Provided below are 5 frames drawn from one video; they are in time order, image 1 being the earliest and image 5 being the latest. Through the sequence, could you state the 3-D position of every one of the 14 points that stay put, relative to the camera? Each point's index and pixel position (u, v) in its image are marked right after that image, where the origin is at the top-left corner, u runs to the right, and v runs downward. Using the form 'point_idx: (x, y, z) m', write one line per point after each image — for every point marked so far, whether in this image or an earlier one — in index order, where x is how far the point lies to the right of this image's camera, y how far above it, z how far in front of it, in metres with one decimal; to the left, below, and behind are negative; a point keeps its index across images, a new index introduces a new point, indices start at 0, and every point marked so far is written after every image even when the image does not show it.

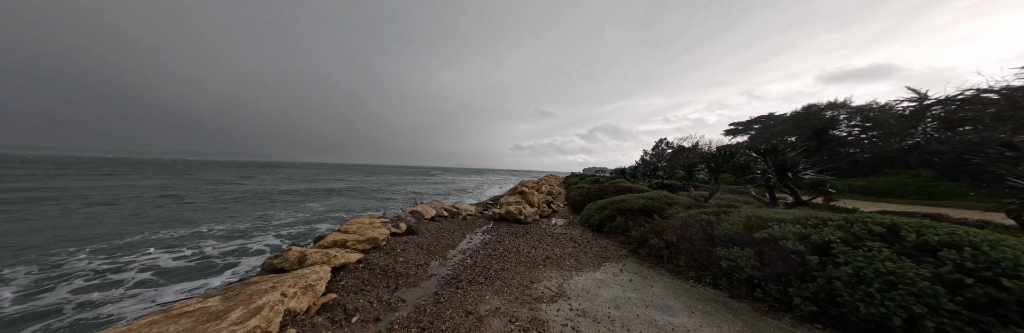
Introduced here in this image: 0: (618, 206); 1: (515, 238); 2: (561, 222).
0: (+4.8, -1.8, +9.5) m
1: (+0.1, -3.0, +8.6) m
2: (+2.9, -3.5, +12.3) m
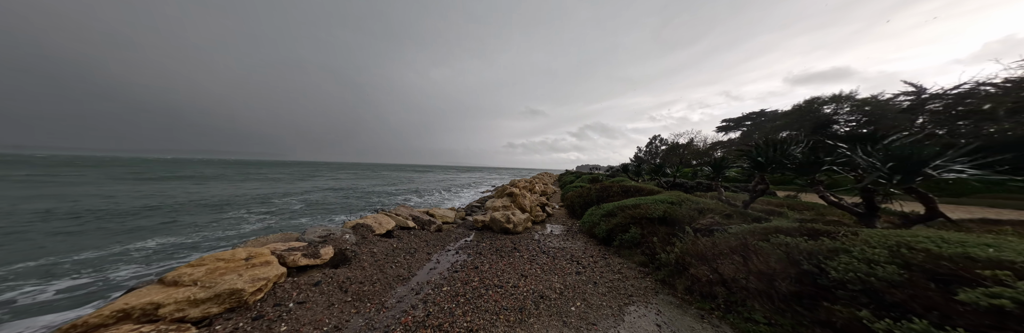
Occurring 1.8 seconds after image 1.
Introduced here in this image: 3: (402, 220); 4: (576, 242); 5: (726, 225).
0: (+4.2, -1.7, +7.5) m
1: (-0.4, -2.9, +6.5) m
2: (+2.3, -3.3, +10.3) m
3: (-4.4, -2.1, +8.0) m
4: (+2.6, -3.0, +8.3) m
5: (+5.5, -1.5, +5.3) m
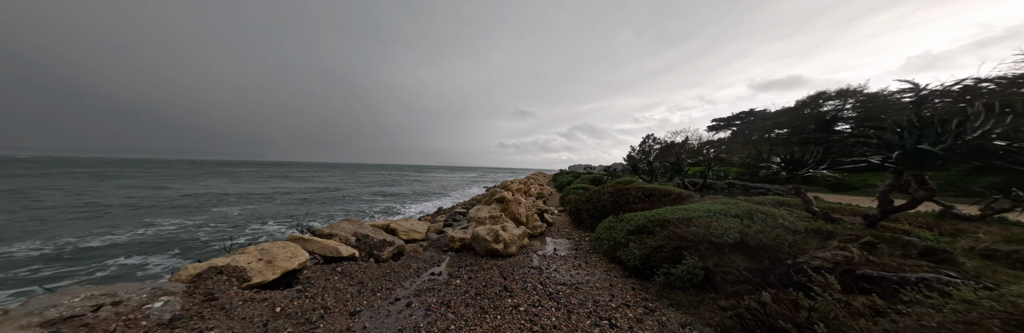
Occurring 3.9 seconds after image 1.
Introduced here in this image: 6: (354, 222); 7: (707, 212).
0: (+3.9, -1.6, +5.0) m
1: (-0.6, -2.8, +3.8) m
2: (+1.9, -3.2, +7.7) m
3: (-4.6, -2.1, +5.2) m
4: (+2.3, -2.9, +5.8) m
5: (+5.3, -1.4, +2.8) m
6: (-5.7, -2.1, +7.4) m
7: (+5.0, -1.2, +5.2) m
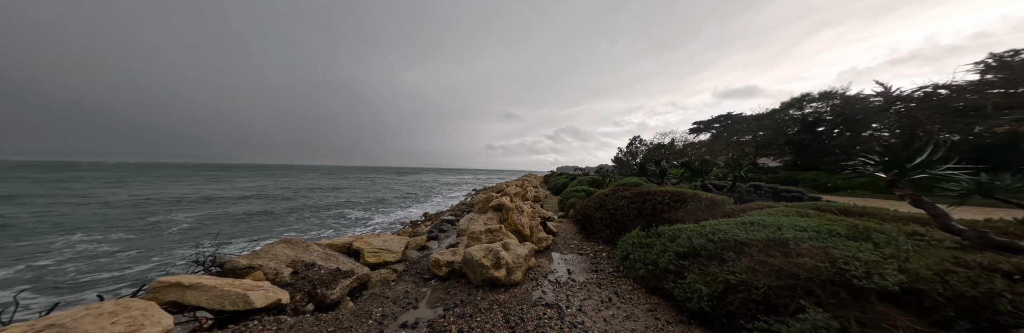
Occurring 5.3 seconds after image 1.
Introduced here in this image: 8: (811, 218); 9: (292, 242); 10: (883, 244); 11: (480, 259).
0: (+4.1, -1.6, +3.4) m
1: (-0.4, -2.8, +2.0) m
2: (+2.0, -3.2, +6.1) m
3: (-4.4, -2.1, +3.2) m
4: (+2.5, -2.9, +4.1) m
5: (+5.6, -1.3, +1.3) m
6: (-5.6, -2.1, +5.4) m
7: (+5.1, -1.1, +3.7) m
8: (+6.7, -1.1, +4.6) m
9: (-5.6, -1.9, +5.3) m
10: (+5.8, -1.2, +3.2) m
11: (-0.8, -2.4, +5.3) m
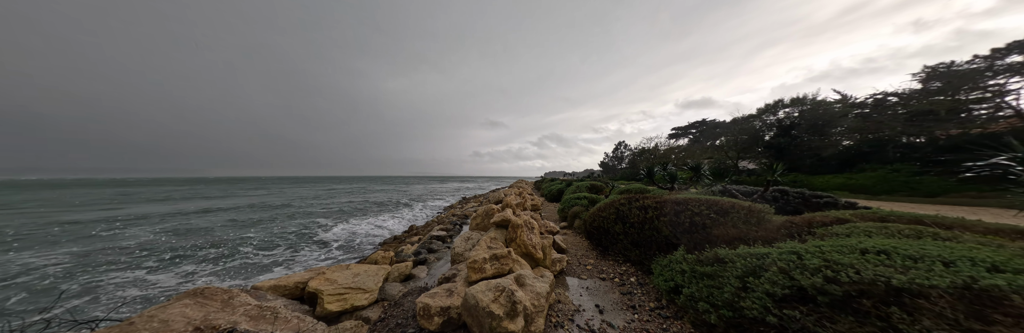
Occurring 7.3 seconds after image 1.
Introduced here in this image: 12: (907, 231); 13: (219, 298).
0: (+4.6, -1.6, +2.2) m
1: (+0.2, -2.9, +0.5) m
2: (+2.3, -3.4, +4.6) m
3: (-3.9, -2.2, +1.5) m
4: (+2.9, -3.0, +2.8) m
5: (+6.2, -1.3, +0.2) m
6: (-5.2, -2.3, +3.7) m
7: (+5.6, -1.2, +2.5) m
8: (+7.1, -1.2, +3.4) m
9: (-5.3, -2.2, +3.6) m
10: (+6.3, -1.2, +2.1) m
11: (-0.4, -2.6, +3.8) m
12: (+7.3, -1.2, +3.8) m
13: (-5.2, -2.3, +3.7) m
